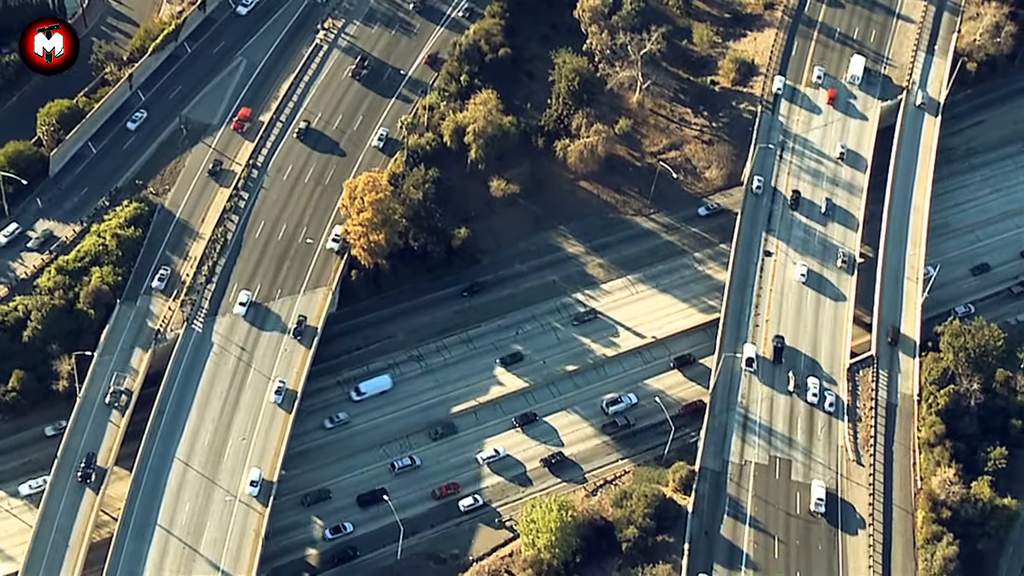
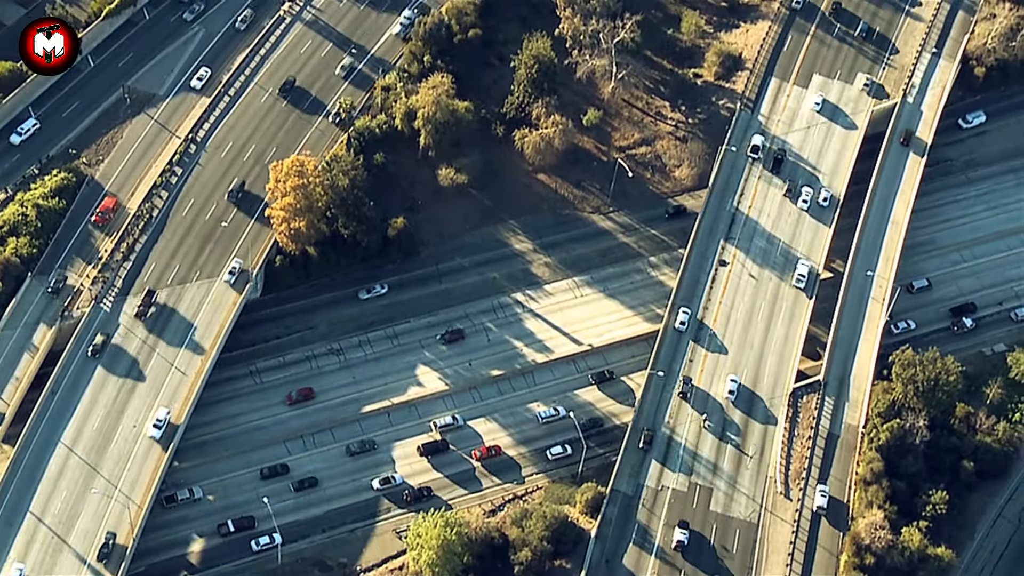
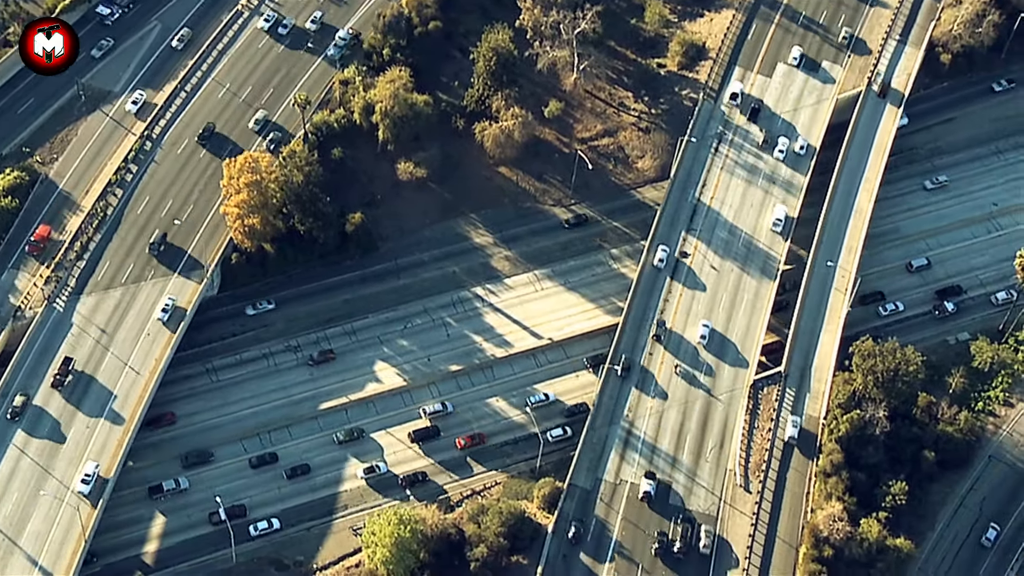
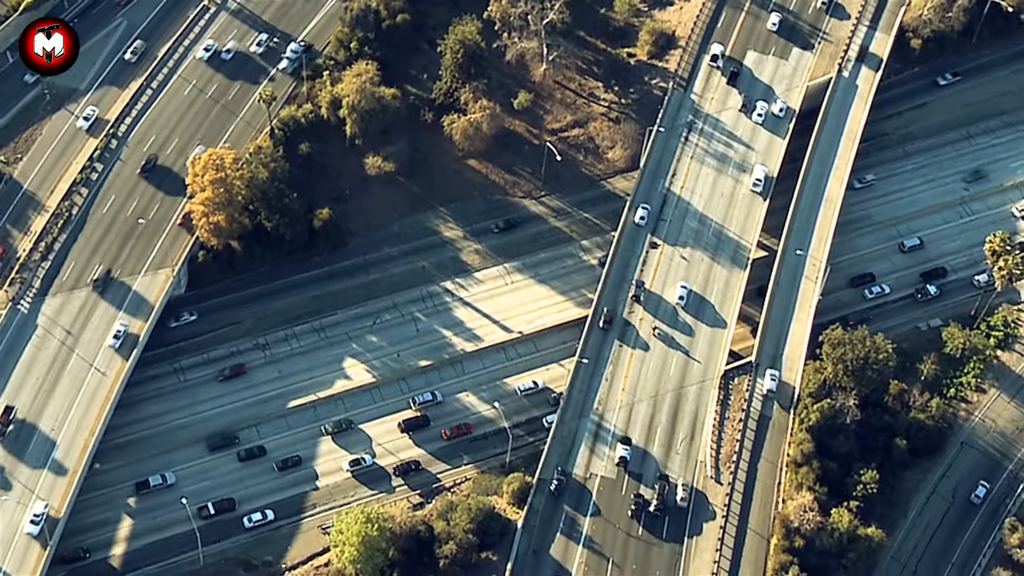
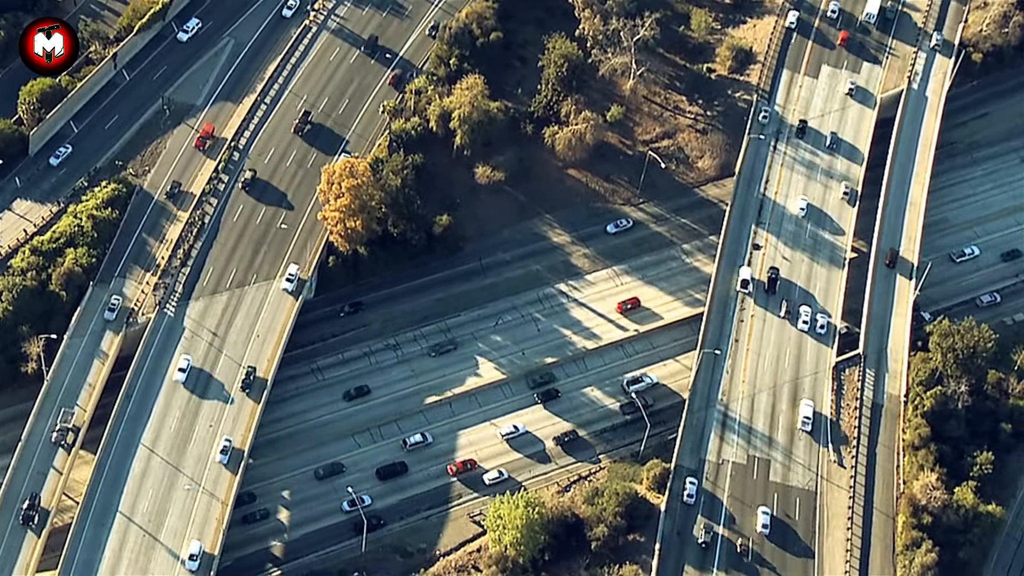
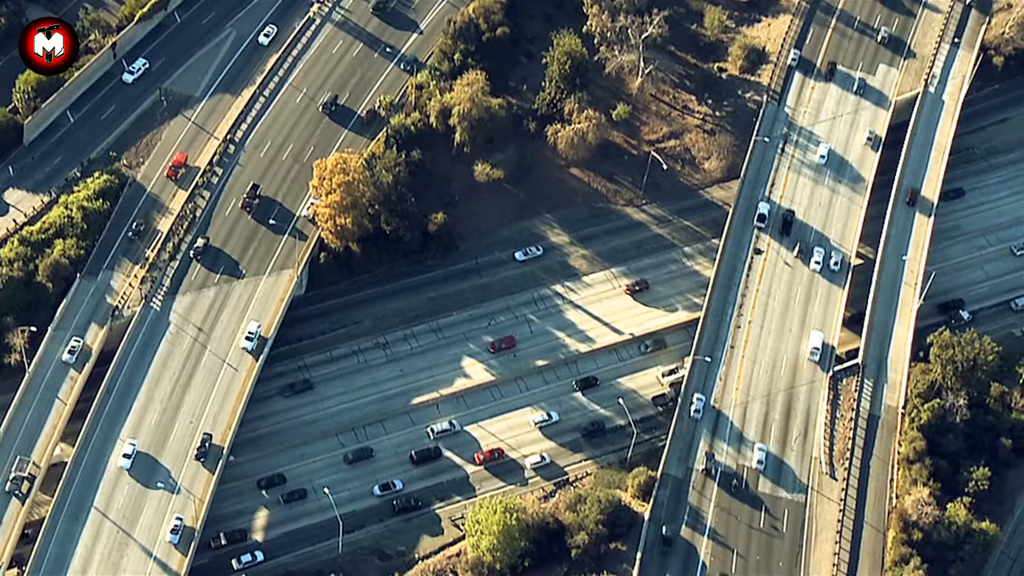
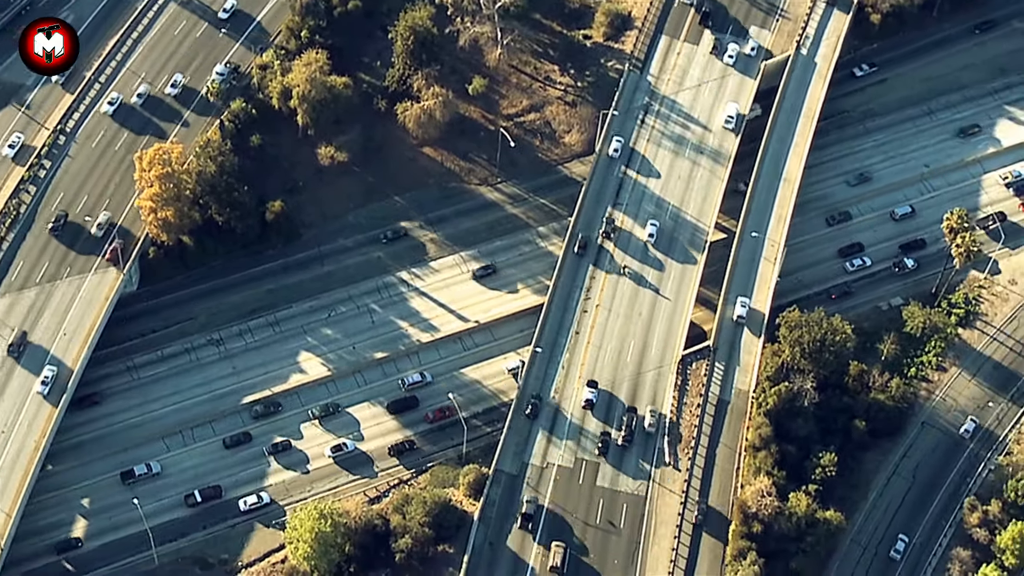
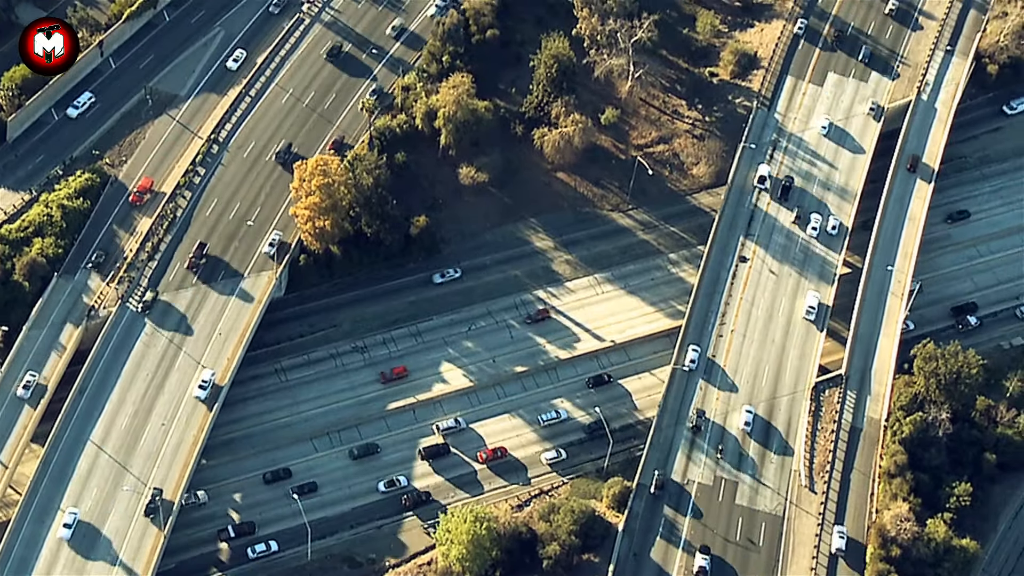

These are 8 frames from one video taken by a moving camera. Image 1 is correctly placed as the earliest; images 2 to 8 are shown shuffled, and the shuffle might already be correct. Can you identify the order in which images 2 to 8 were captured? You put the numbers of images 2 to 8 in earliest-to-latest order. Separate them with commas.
5, 6, 8, 2, 3, 4, 7
